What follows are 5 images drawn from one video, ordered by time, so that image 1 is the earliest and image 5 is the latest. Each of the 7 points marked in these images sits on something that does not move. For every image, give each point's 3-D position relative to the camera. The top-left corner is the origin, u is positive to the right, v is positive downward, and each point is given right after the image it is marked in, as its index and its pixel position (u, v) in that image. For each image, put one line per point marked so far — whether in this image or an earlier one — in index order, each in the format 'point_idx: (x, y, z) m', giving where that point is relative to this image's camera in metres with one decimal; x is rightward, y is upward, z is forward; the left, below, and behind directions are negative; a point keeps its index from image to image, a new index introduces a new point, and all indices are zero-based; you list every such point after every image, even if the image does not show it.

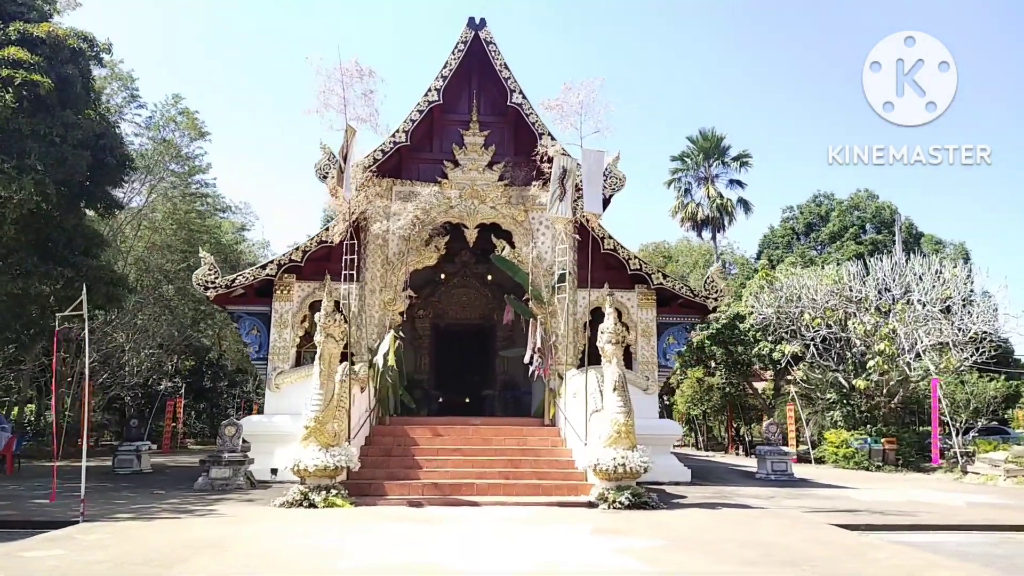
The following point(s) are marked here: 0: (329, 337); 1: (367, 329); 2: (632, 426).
0: (-2.1, -0.6, +8.4) m
1: (-2.3, -0.6, +11.5) m
2: (+1.4, -1.6, +8.7) m
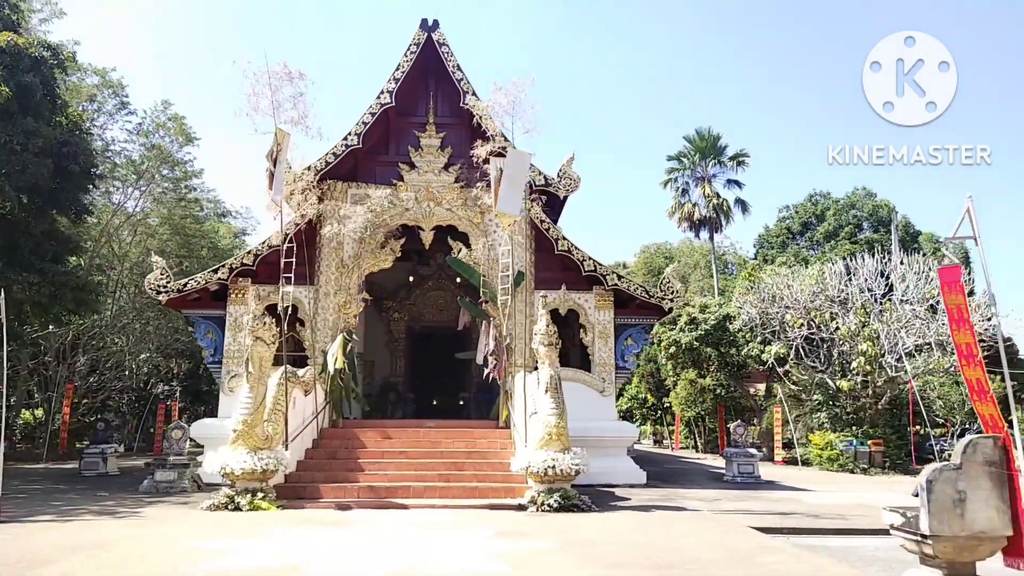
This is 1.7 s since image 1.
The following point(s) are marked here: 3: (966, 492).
0: (-2.9, -0.6, +8.4) m
1: (-3.0, -0.7, +11.5) m
2: (+0.6, -1.6, +8.6) m
3: (+2.2, -1.0, +3.6) m
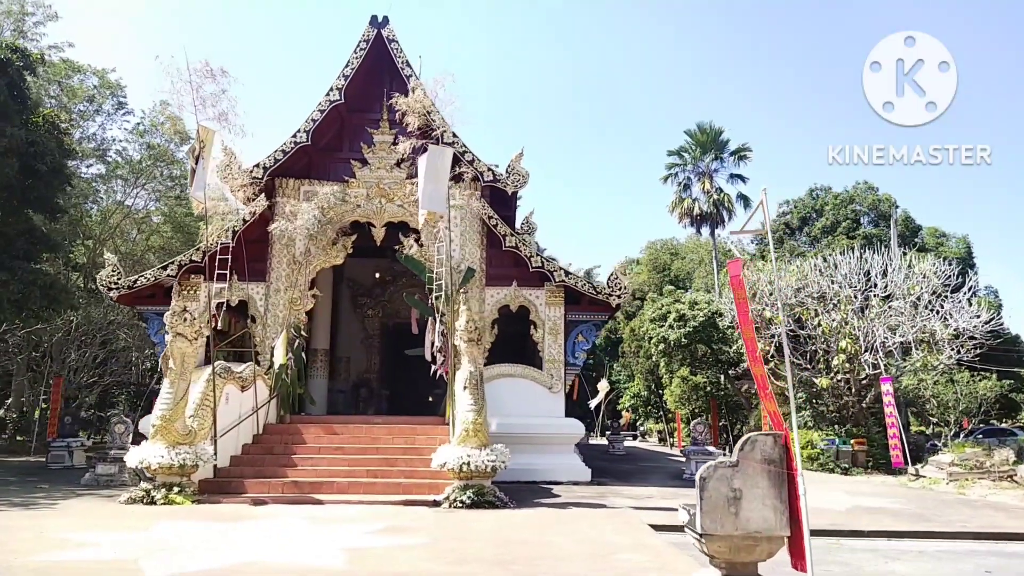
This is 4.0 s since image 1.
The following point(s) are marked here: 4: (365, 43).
0: (-3.9, -0.6, +8.5) m
1: (-3.8, -0.6, +11.6) m
2: (-0.3, -1.6, +8.6) m
3: (+1.1, -1.0, +3.6) m
4: (-2.4, +4.0, +12.1) m
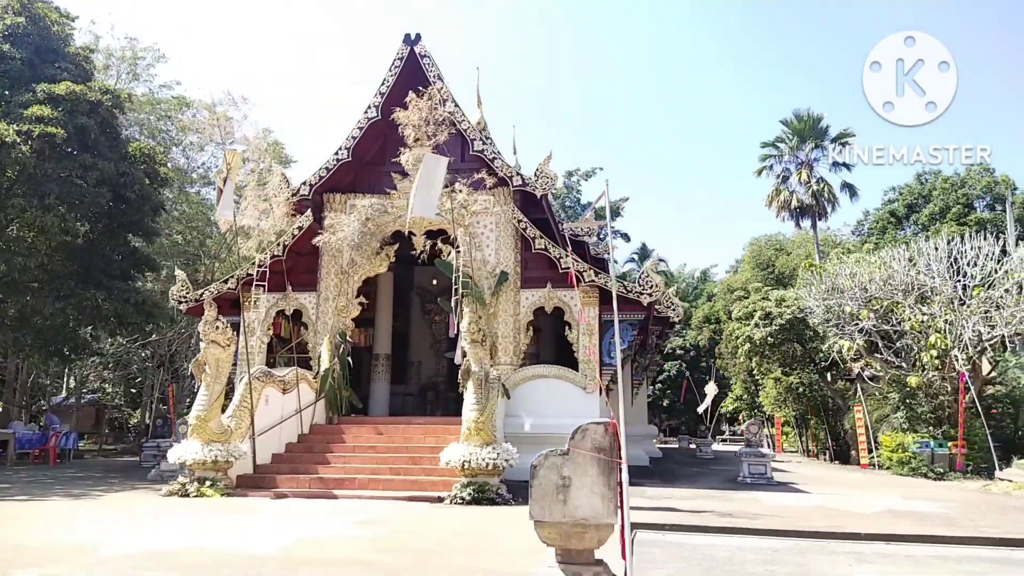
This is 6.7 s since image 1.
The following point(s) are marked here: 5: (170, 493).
0: (-3.8, -0.7, +9.3) m
1: (-3.2, -0.8, +12.4) m
2: (-0.3, -1.6, +8.8) m
3: (+0.3, -0.9, +3.6) m
4: (-1.9, +3.9, +12.6) m
5: (-4.1, -2.5, +9.0) m
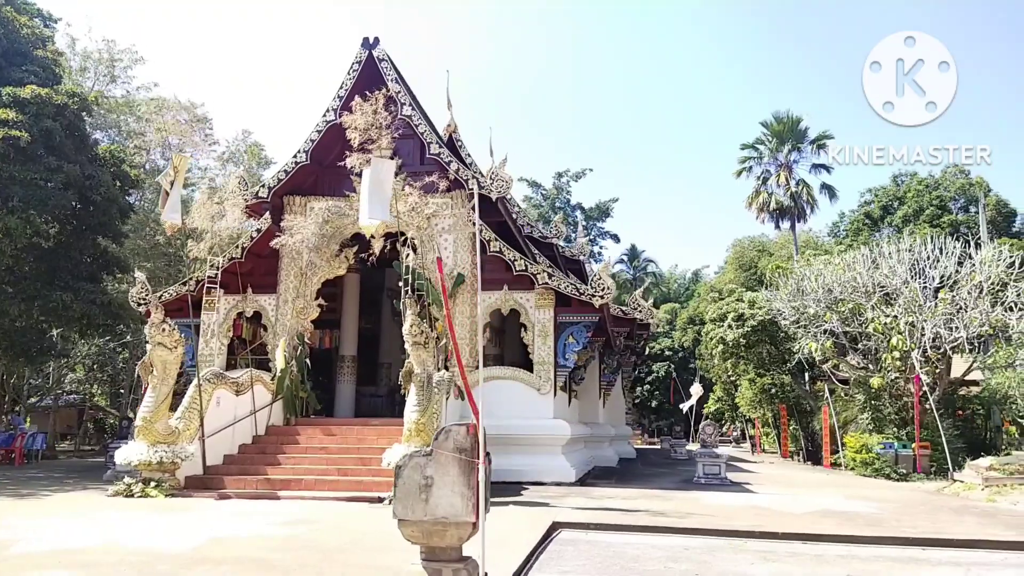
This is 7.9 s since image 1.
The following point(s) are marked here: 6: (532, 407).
0: (-4.5, -0.7, +9.4) m
1: (-3.9, -0.8, +12.5) m
2: (-1.0, -1.6, +8.9) m
3: (-0.4, -1.0, +3.7) m
4: (-2.7, +3.9, +12.7) m
5: (-4.9, -2.5, +9.0) m
6: (+0.3, -1.9, +11.6) m
